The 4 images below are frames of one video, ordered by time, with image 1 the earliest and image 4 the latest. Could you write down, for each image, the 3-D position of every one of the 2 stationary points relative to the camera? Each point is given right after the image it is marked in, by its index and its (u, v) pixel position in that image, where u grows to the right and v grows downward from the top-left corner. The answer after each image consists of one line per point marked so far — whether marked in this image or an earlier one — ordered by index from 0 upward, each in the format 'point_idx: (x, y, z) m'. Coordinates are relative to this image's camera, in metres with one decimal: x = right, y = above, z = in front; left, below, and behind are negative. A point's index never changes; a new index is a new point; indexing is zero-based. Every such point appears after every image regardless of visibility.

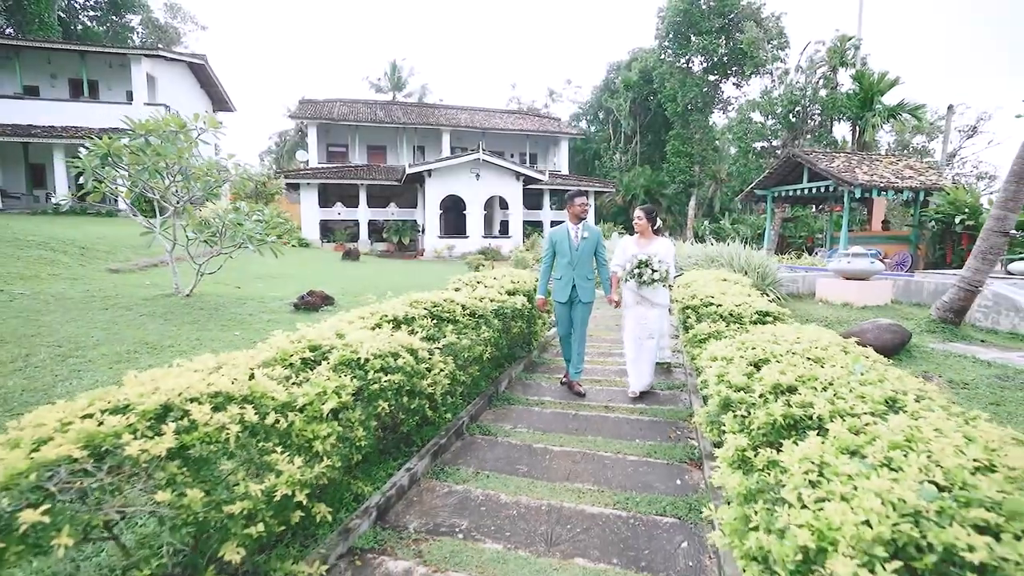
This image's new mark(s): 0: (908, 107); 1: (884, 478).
0: (+12.8, +5.8, +17.2) m
1: (+0.9, -0.4, +1.2) m
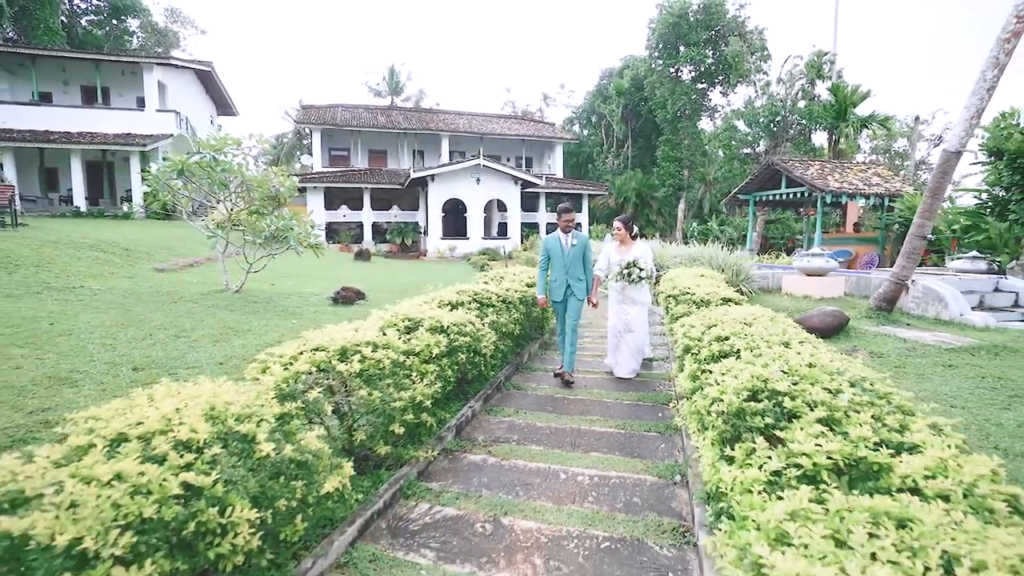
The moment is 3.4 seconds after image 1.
0: (+12.8, +5.9, +18.6) m
1: (+1.1, -0.4, +2.5) m
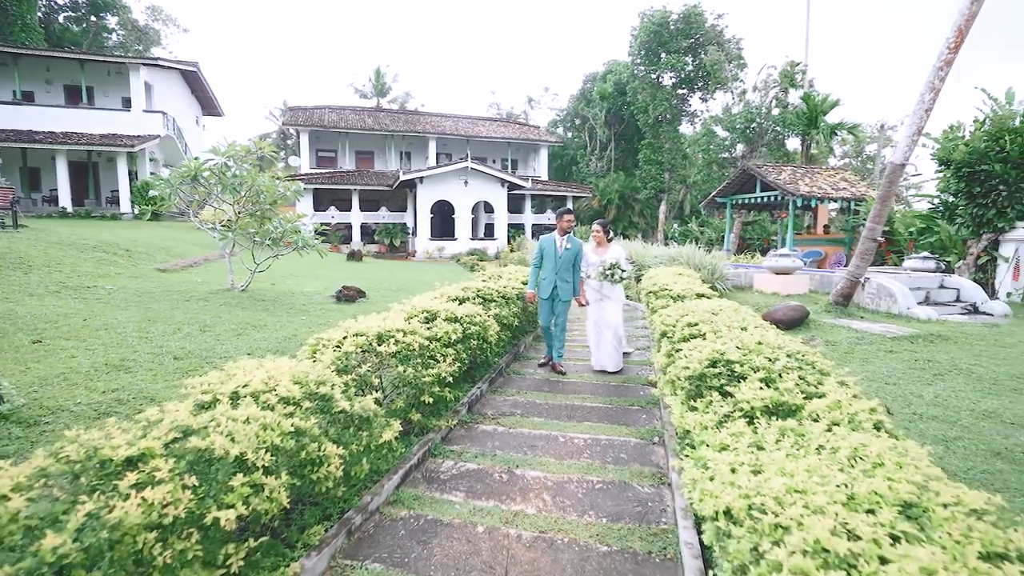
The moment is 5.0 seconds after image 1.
0: (+12.3, +6.0, +19.6) m
1: (+1.2, -0.3, +3.1) m
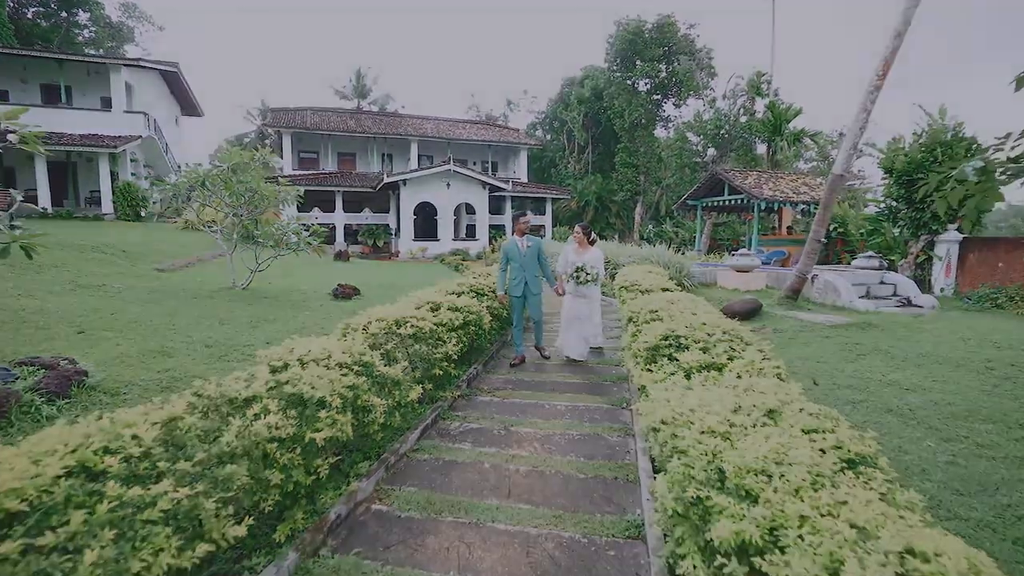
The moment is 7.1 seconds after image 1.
0: (+11.6, +6.1, +20.9) m
1: (+1.2, -0.3, +3.9) m
